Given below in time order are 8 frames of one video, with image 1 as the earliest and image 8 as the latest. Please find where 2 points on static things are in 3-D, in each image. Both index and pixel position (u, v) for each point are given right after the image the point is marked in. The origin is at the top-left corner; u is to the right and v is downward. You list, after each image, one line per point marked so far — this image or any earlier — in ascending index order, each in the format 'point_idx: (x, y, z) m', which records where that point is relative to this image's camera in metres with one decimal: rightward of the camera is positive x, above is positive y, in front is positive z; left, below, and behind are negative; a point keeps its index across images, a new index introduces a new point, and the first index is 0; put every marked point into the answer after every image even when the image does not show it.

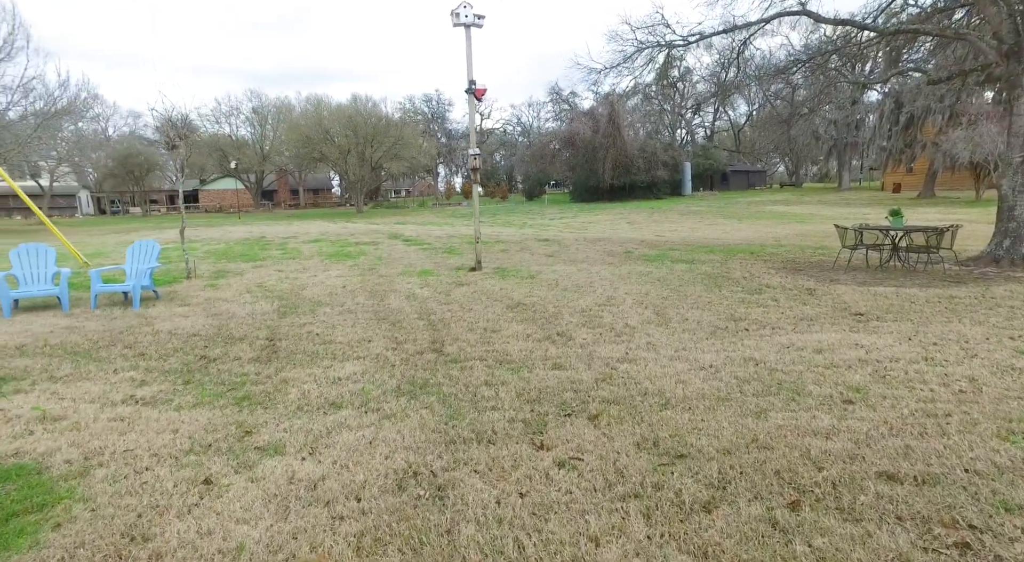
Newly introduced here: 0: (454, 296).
0: (-0.8, -0.2, +8.1) m
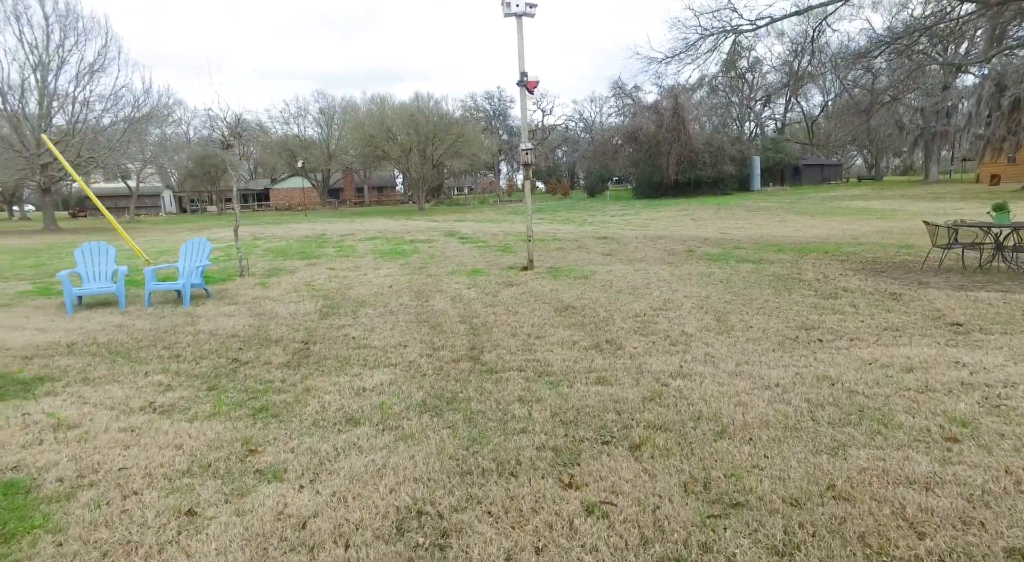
0: (-0.2, -0.2, +7.8) m
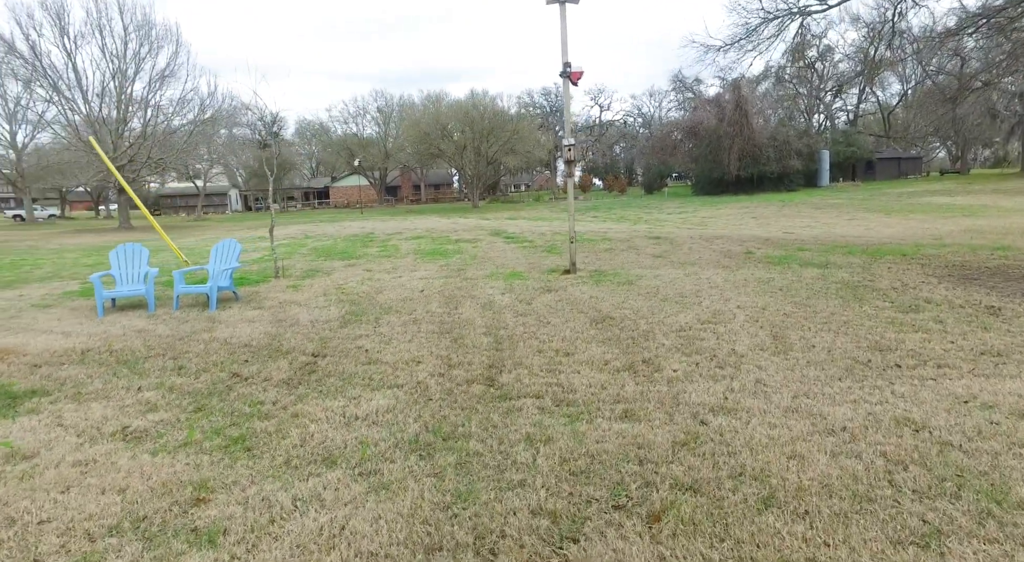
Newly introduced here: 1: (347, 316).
0: (+0.2, -0.3, +7.2) m
1: (-1.9, -0.4, +7.0) m
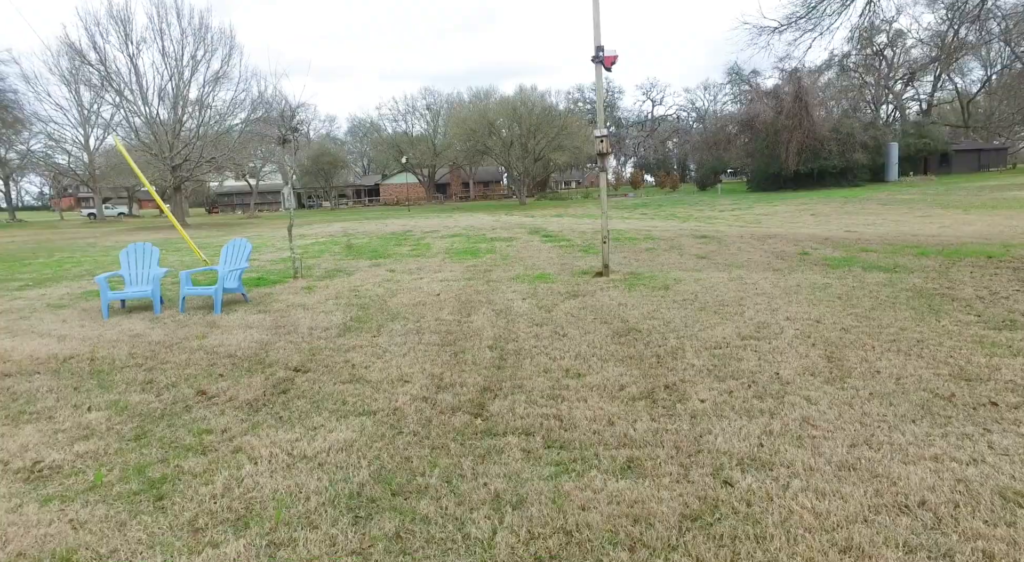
0: (+0.4, -0.3, +6.5) m
1: (-1.7, -0.4, +6.5) m
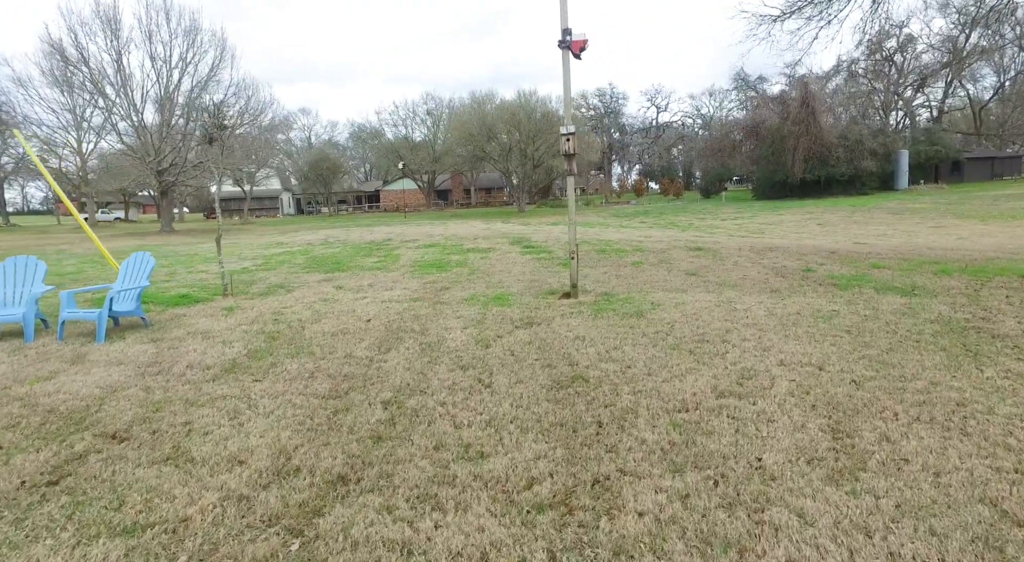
0: (-0.2, -0.6, +5.2) m
1: (-2.3, -0.7, +5.3) m
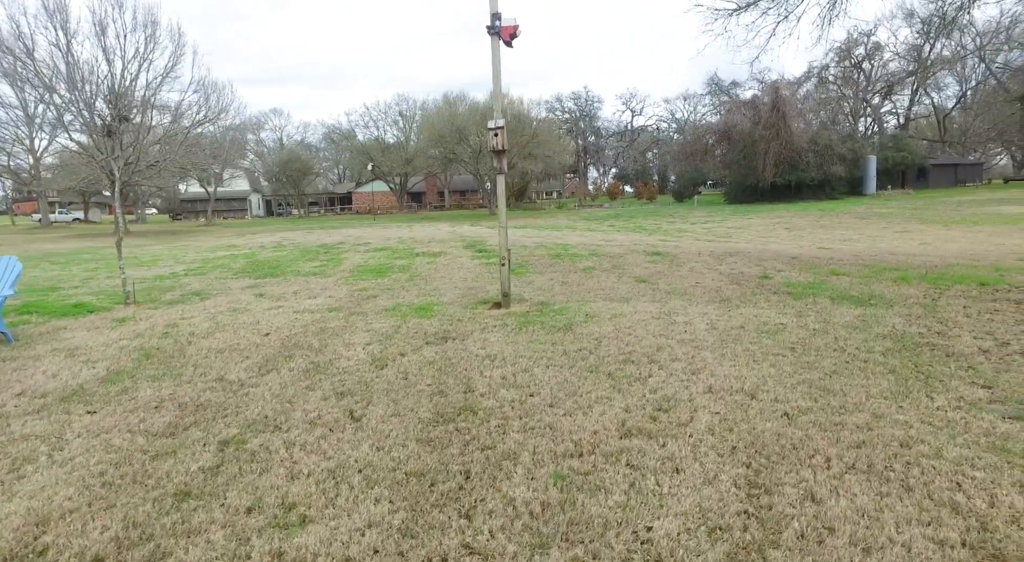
0: (-0.9, -0.7, +4.6) m
1: (-3.1, -0.7, +4.5) m
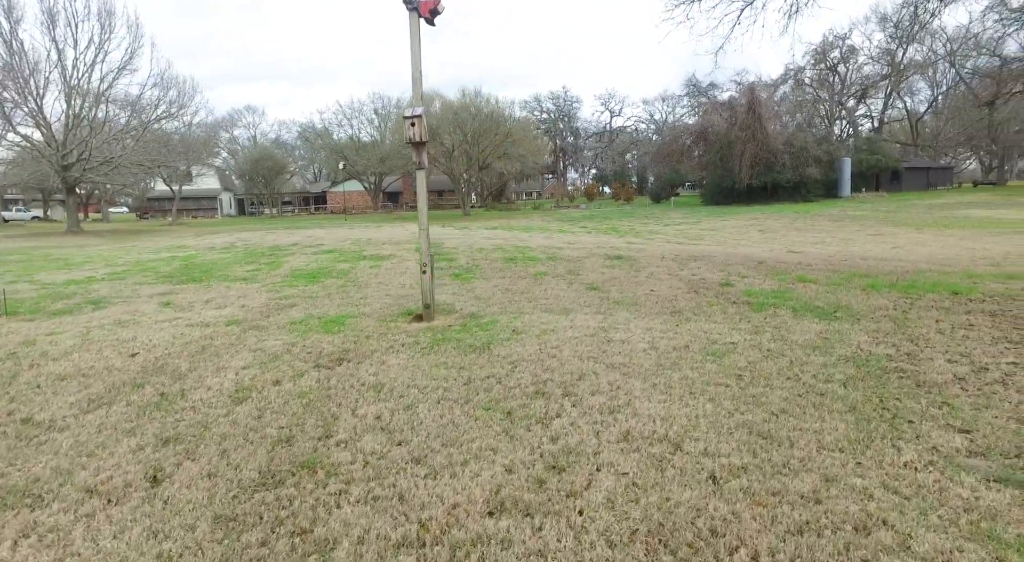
0: (-1.6, -0.7, +3.7) m
1: (-3.8, -0.8, +3.6) m
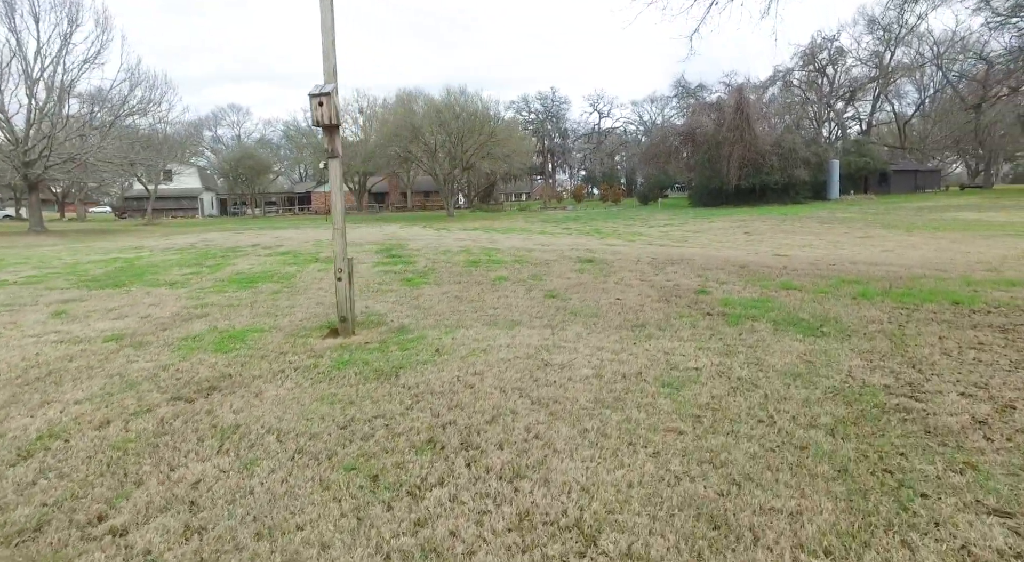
0: (-2.2, -0.8, +2.8) m
1: (-4.3, -0.9, +2.6) m
